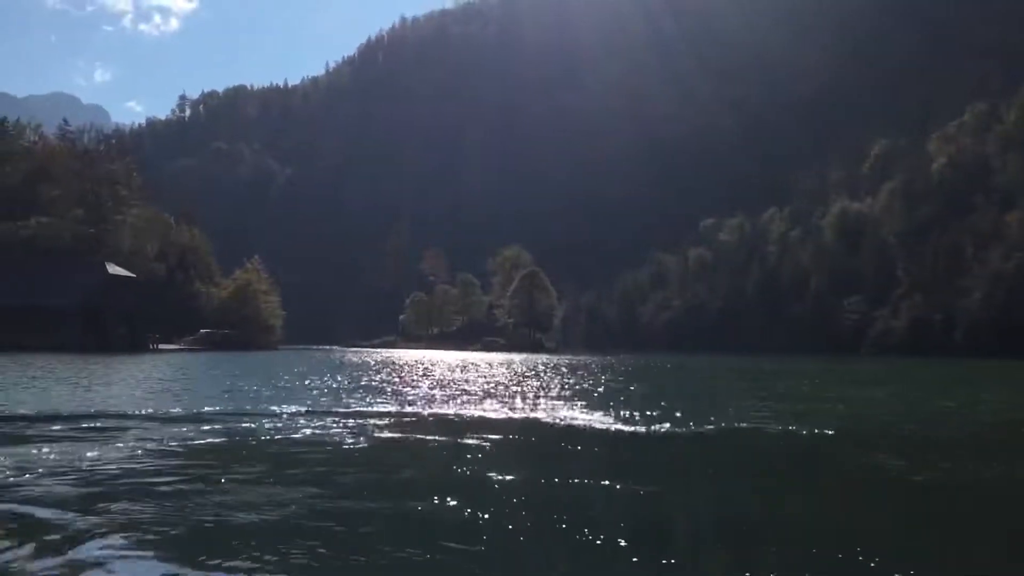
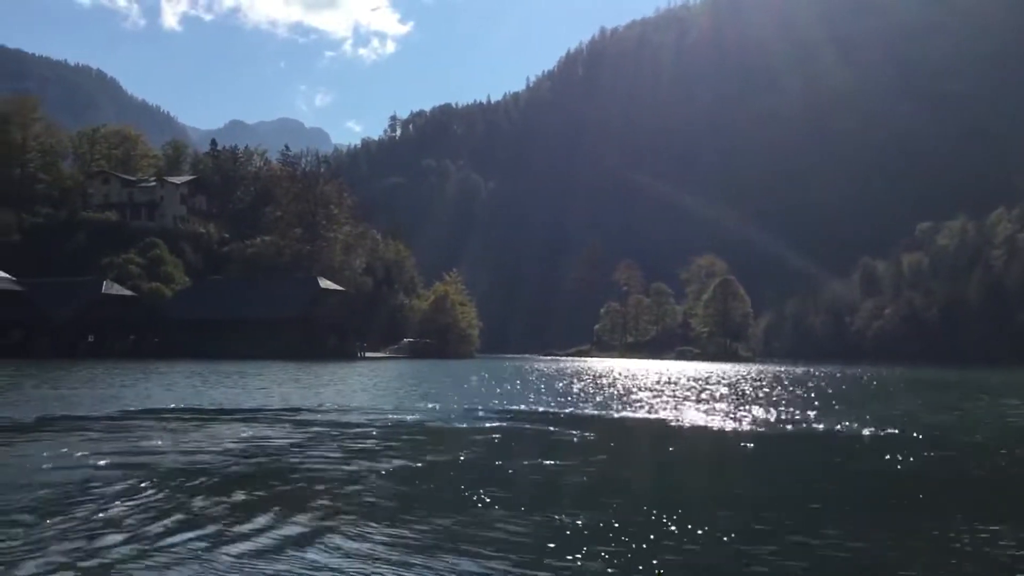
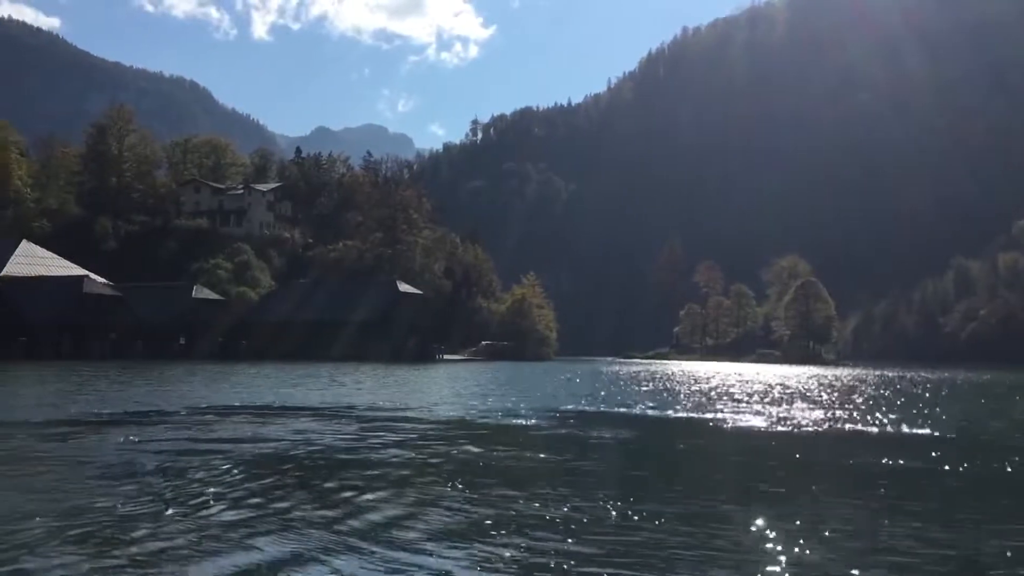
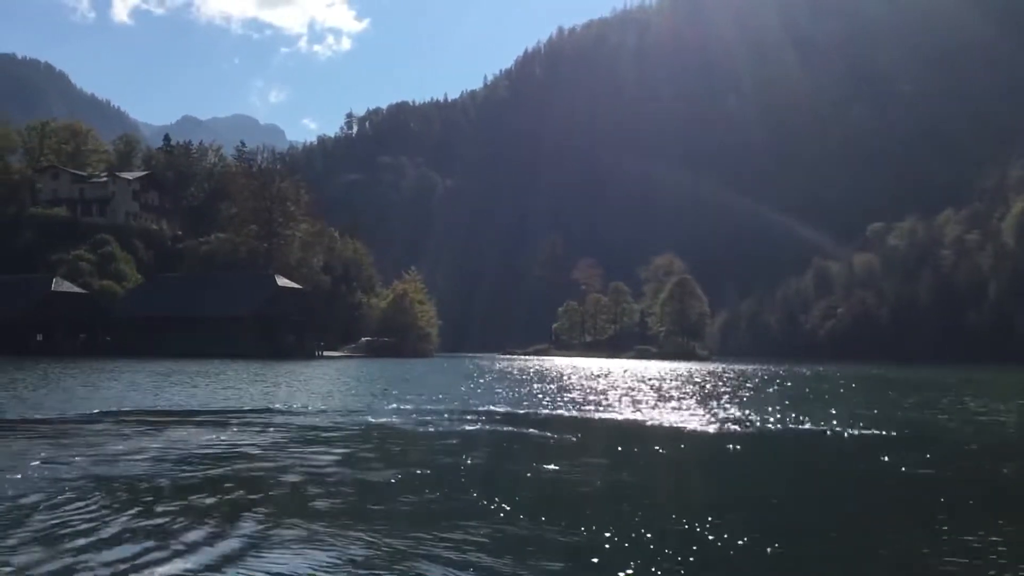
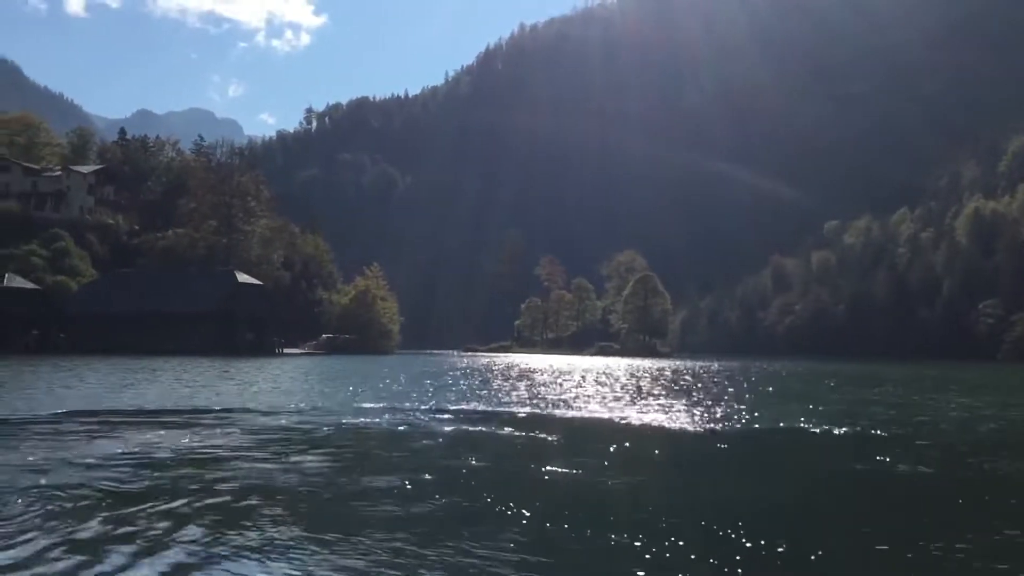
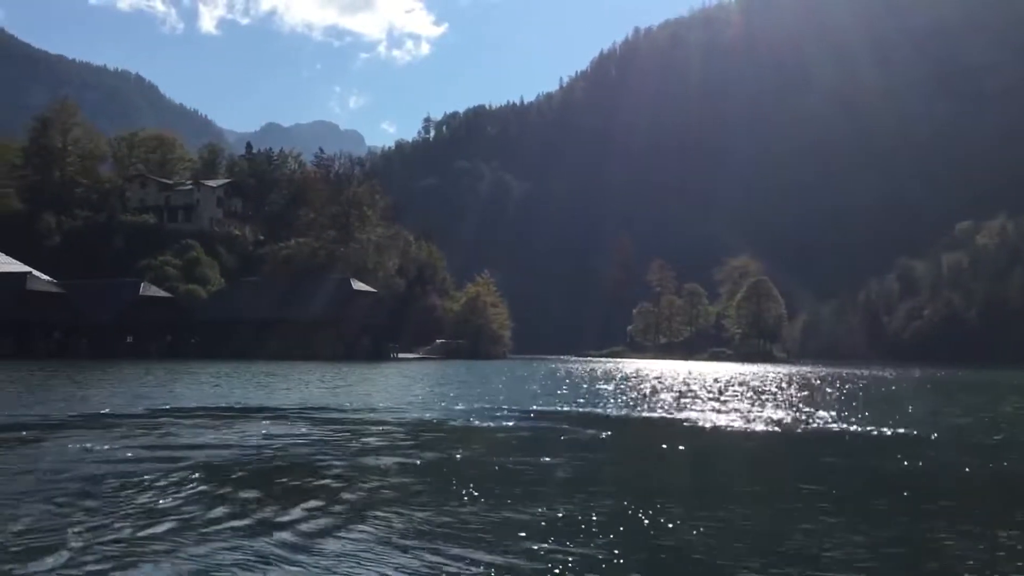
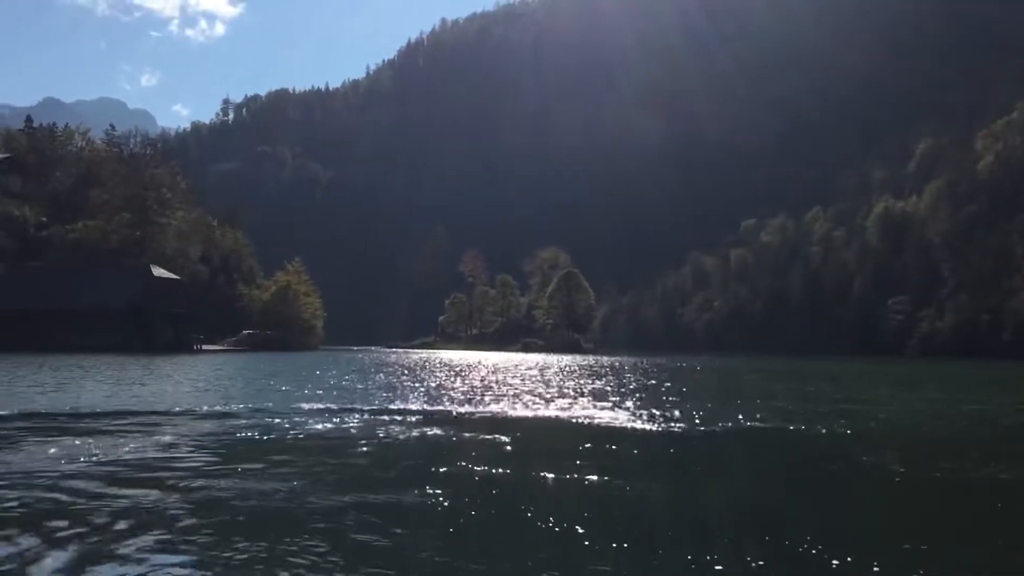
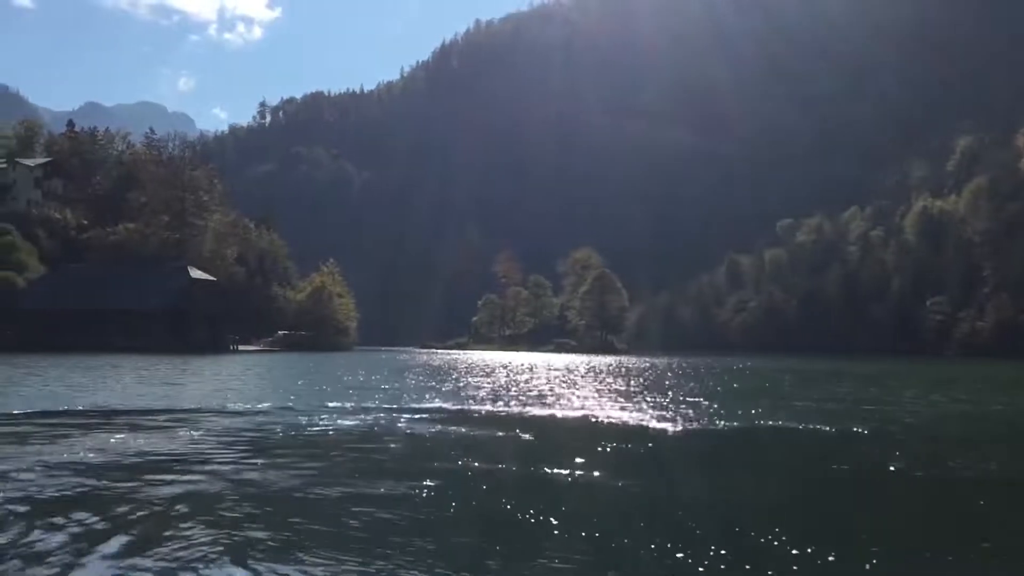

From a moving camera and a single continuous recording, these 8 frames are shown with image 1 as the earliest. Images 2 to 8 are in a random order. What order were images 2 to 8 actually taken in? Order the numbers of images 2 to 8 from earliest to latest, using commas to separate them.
7, 8, 5, 4, 2, 6, 3
